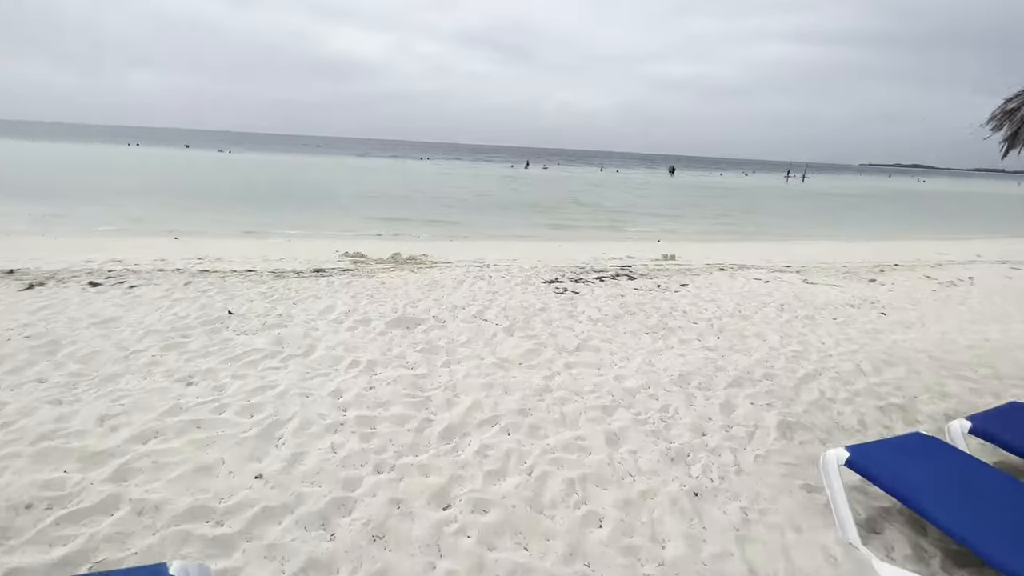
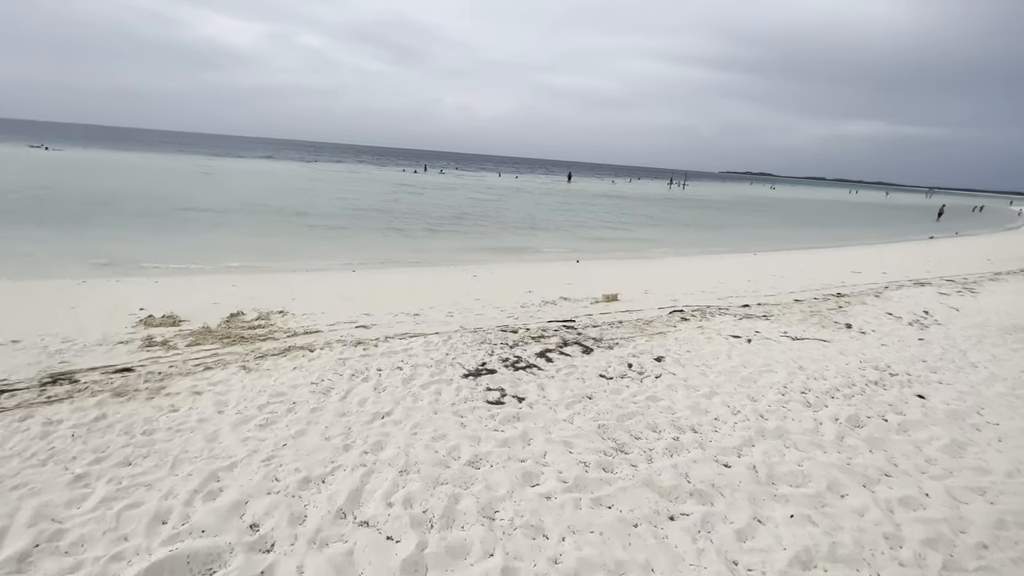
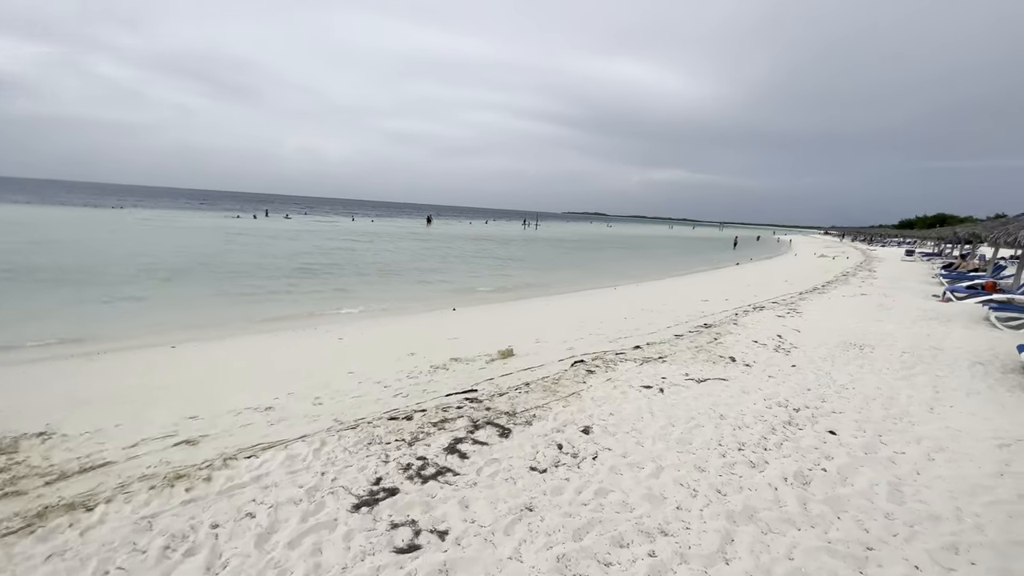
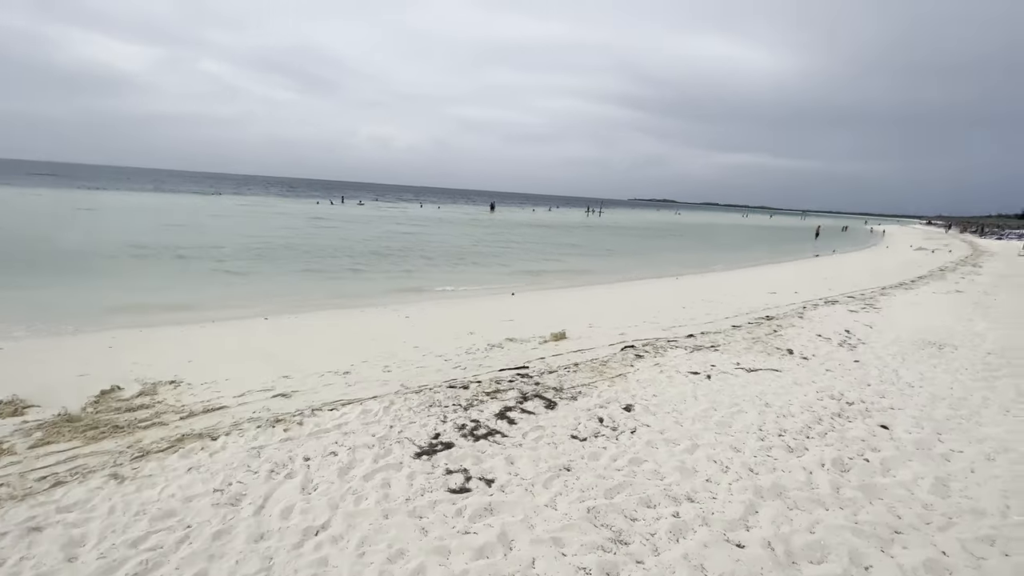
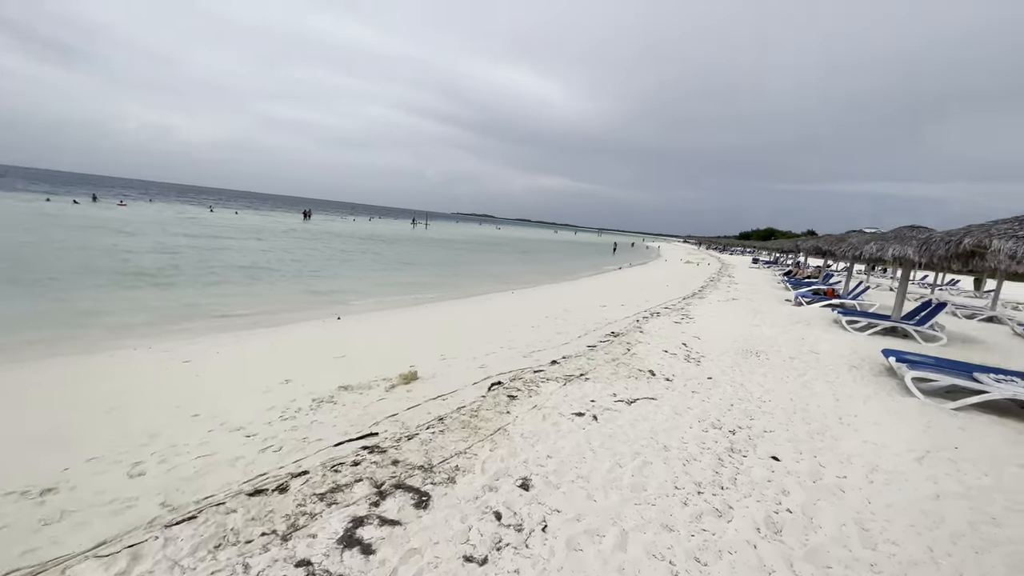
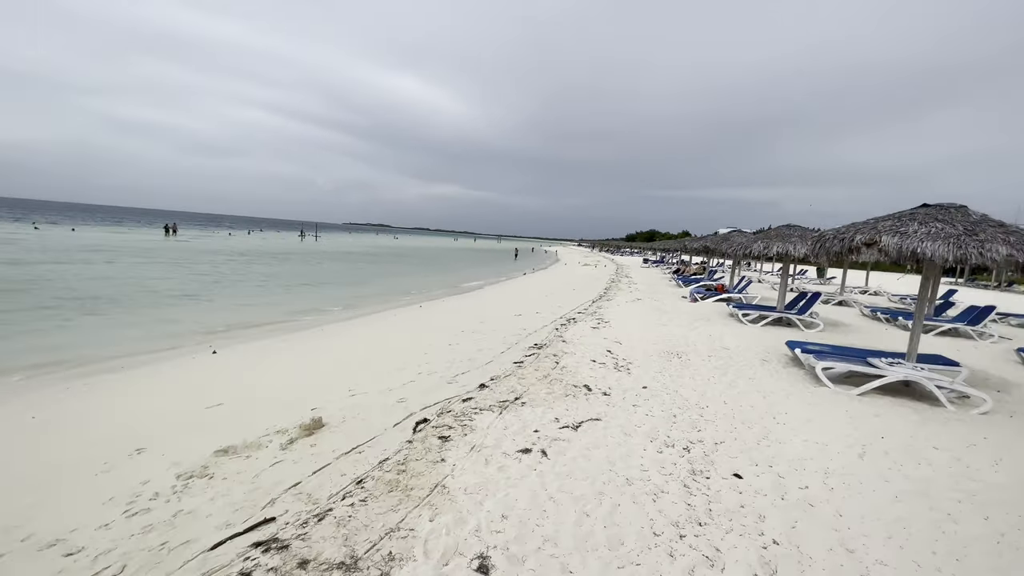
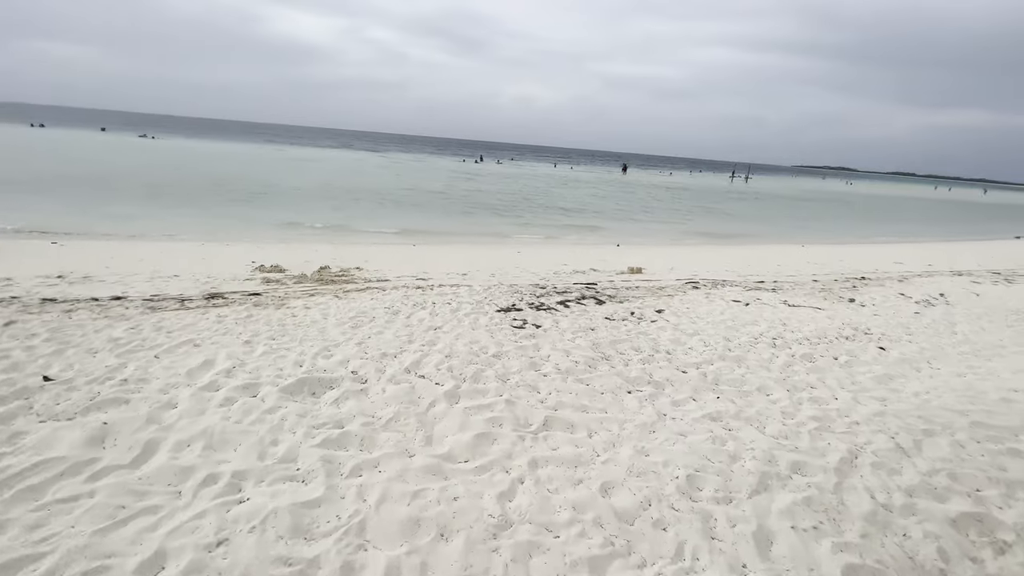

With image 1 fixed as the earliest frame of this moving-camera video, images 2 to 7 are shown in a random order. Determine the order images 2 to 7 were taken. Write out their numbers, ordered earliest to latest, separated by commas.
7, 2, 4, 3, 5, 6
